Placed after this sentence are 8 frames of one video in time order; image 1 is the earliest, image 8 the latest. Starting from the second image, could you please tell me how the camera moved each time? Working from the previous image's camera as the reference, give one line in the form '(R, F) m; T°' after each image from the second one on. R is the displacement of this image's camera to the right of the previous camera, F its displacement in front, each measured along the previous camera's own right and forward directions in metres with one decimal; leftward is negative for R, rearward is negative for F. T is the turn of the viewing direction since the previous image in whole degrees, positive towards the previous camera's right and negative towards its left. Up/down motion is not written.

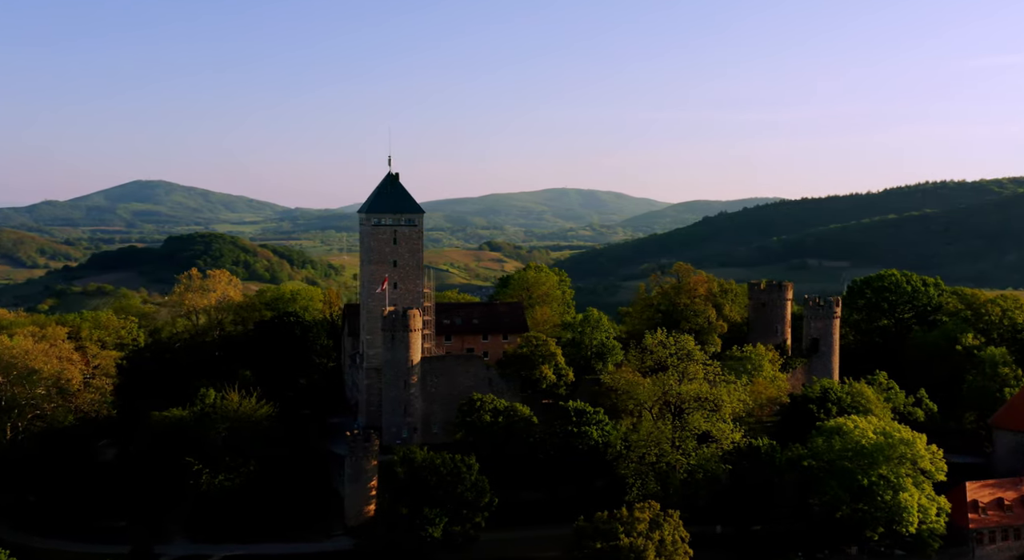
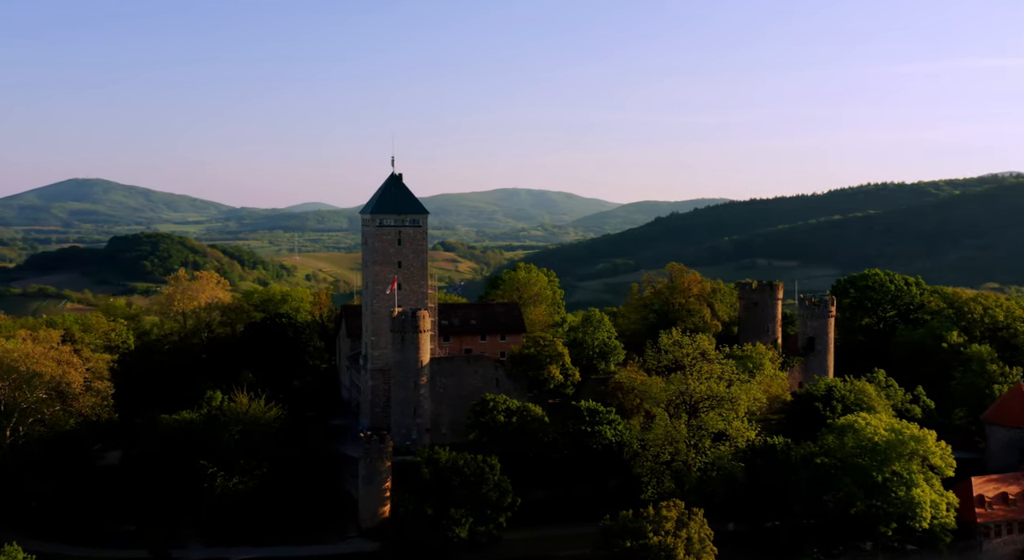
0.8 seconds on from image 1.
(-2.0, 0.0) m; +2°
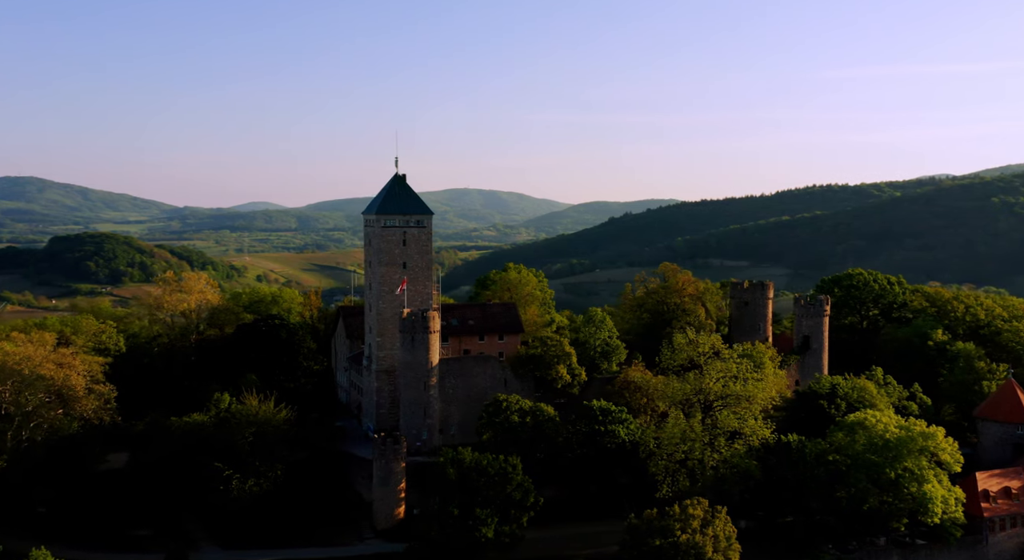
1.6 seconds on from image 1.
(-2.0, 0.0) m; +2°
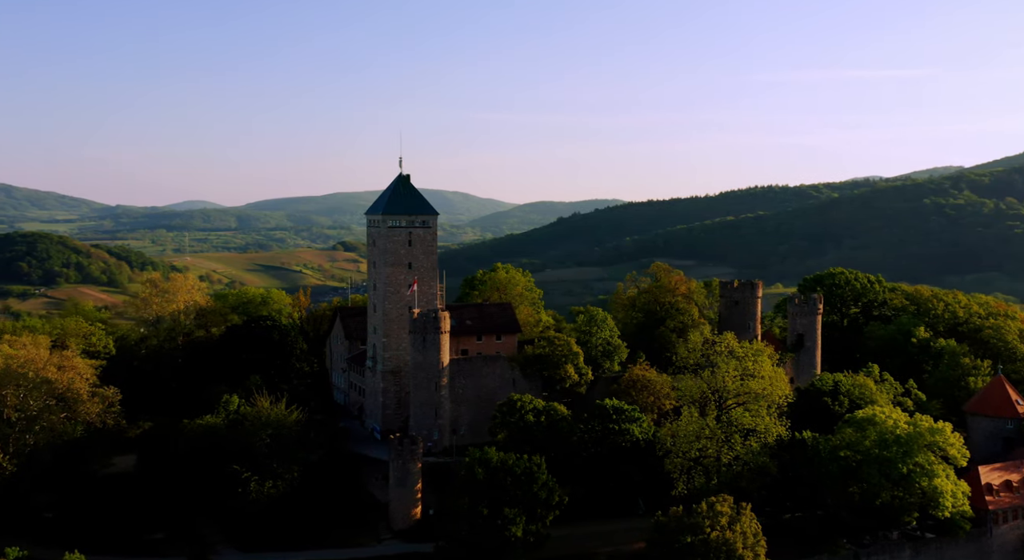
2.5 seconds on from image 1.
(-2.3, -0.1) m; +2°
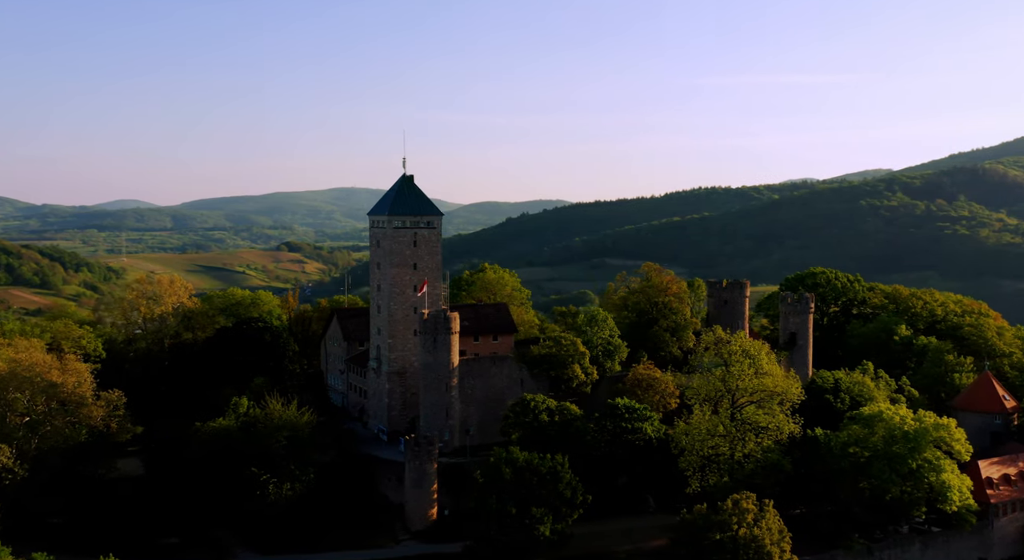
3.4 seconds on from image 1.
(-2.3, -0.1) m; +2°
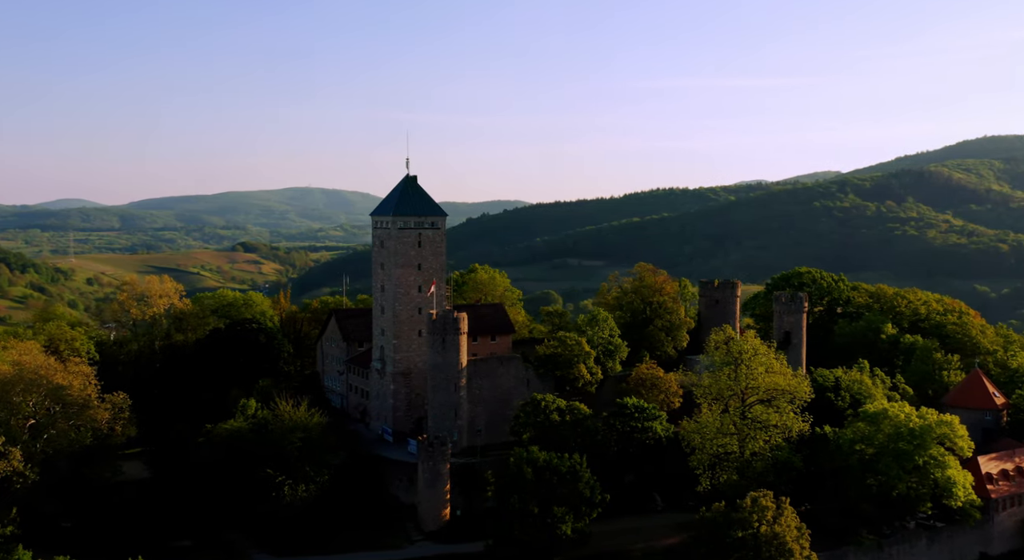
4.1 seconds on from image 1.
(-1.8, -0.2) m; +2°
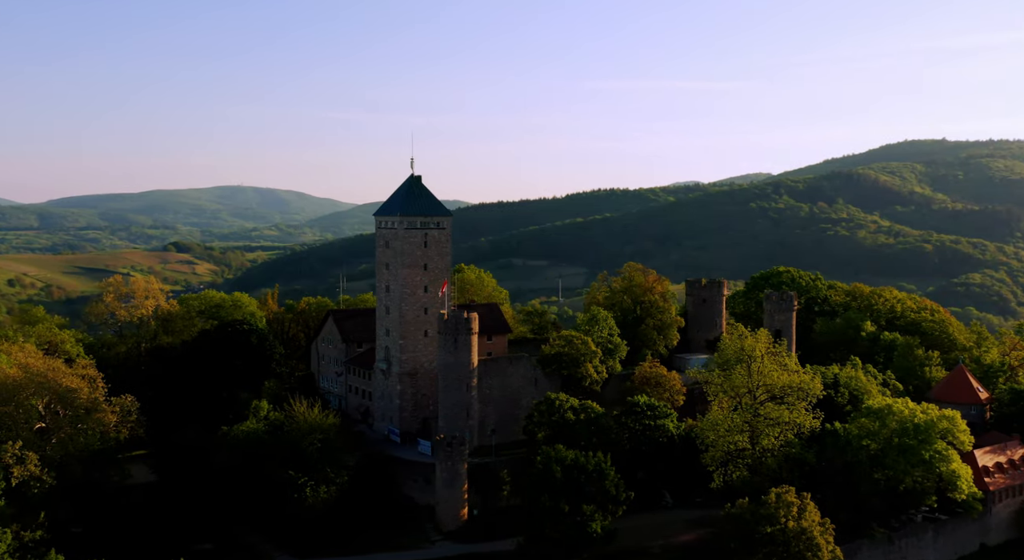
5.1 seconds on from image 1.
(-2.6, -0.3) m; +2°
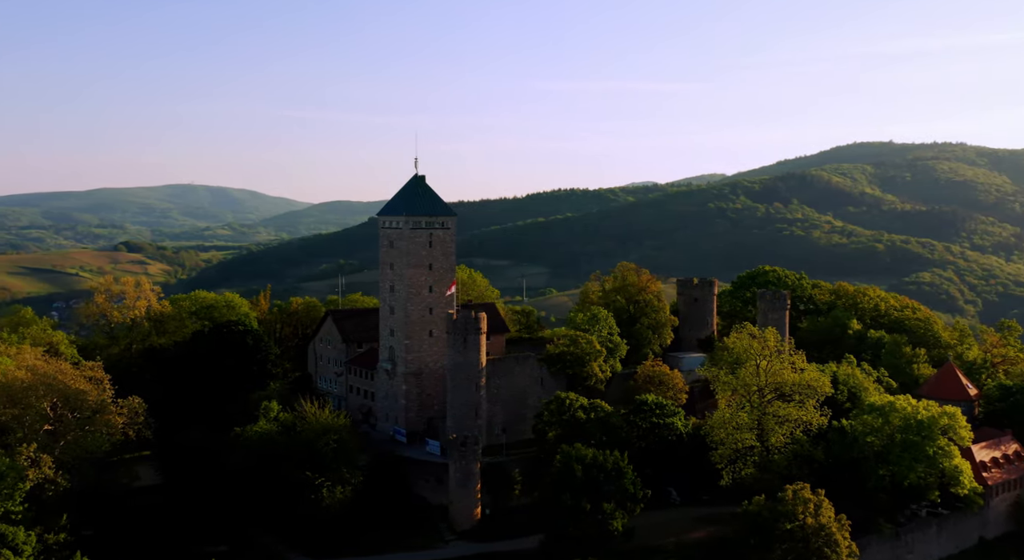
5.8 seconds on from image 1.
(-1.8, -0.2) m; +2°
